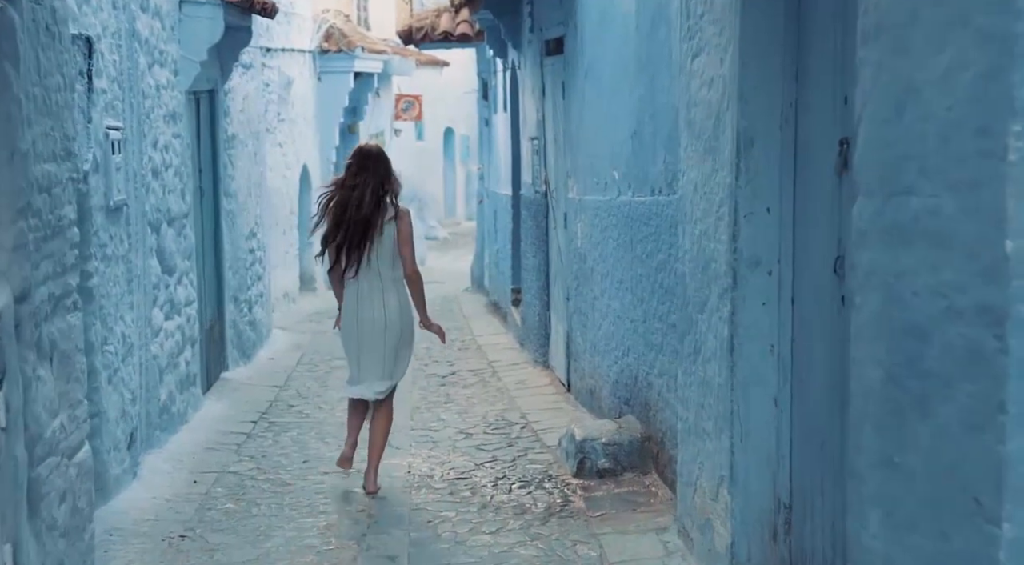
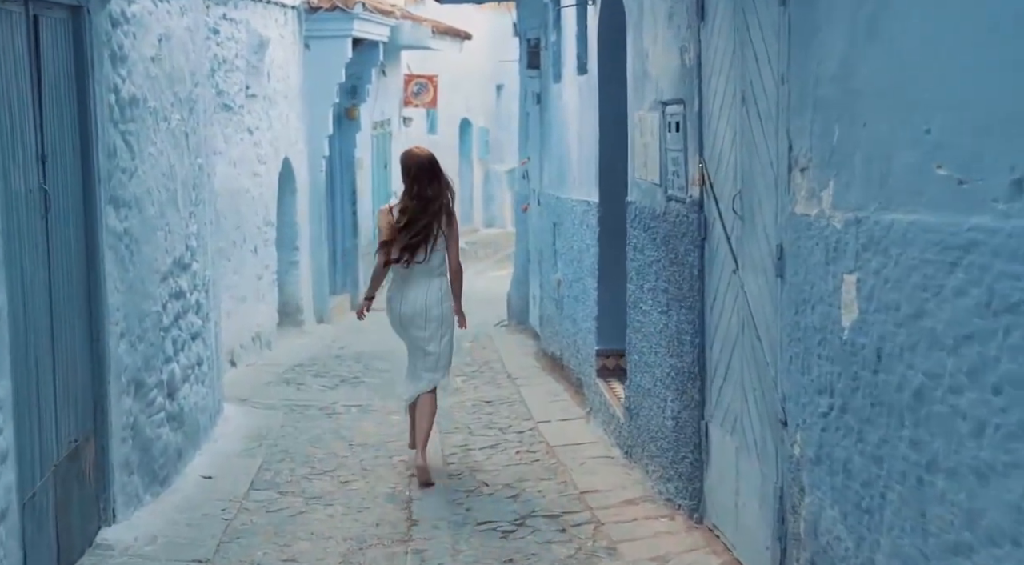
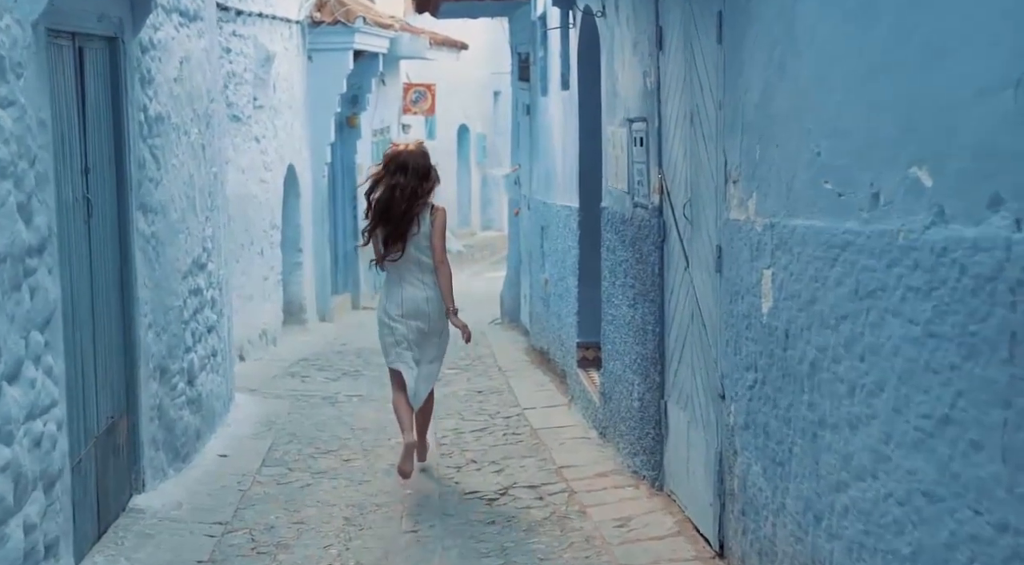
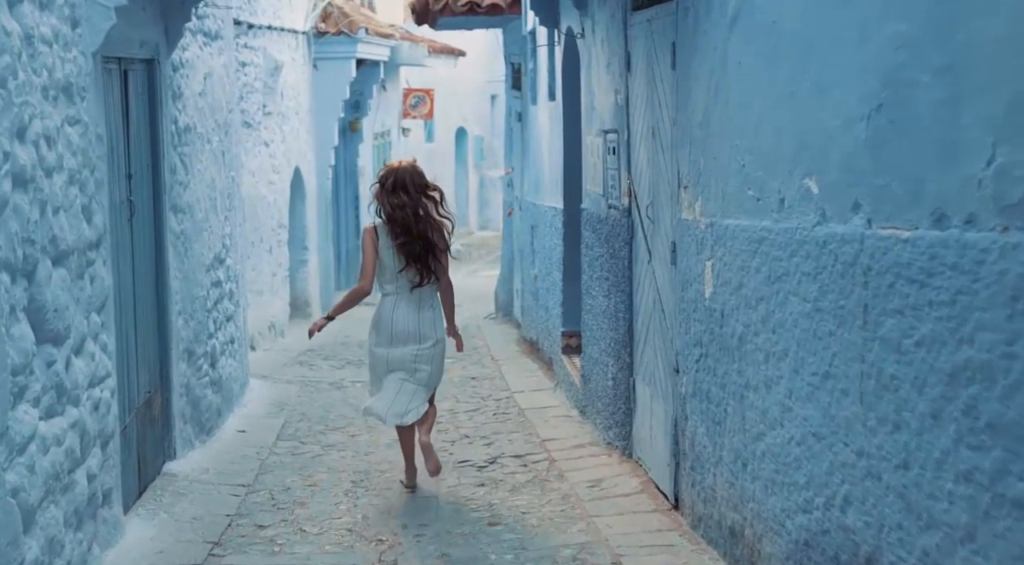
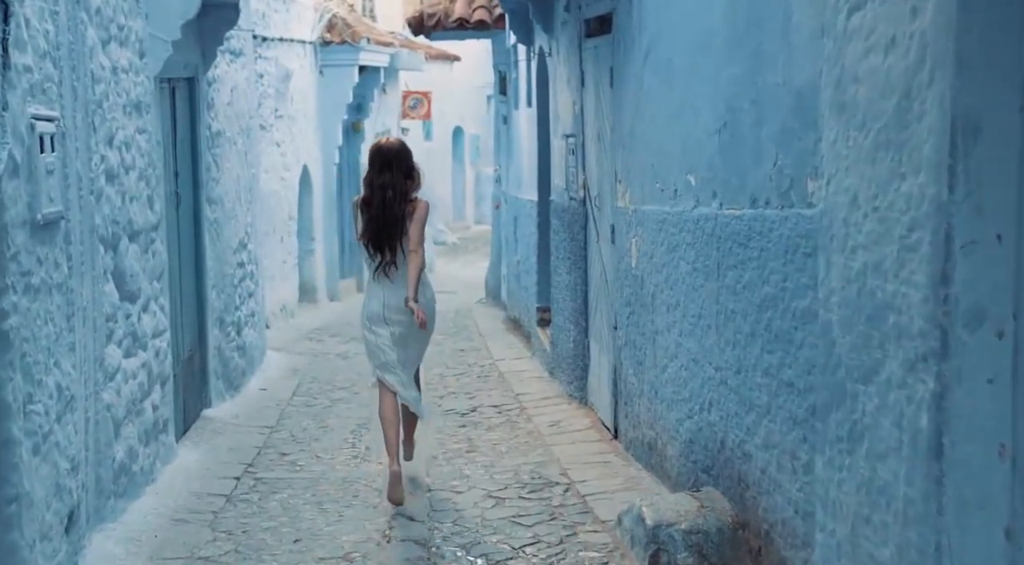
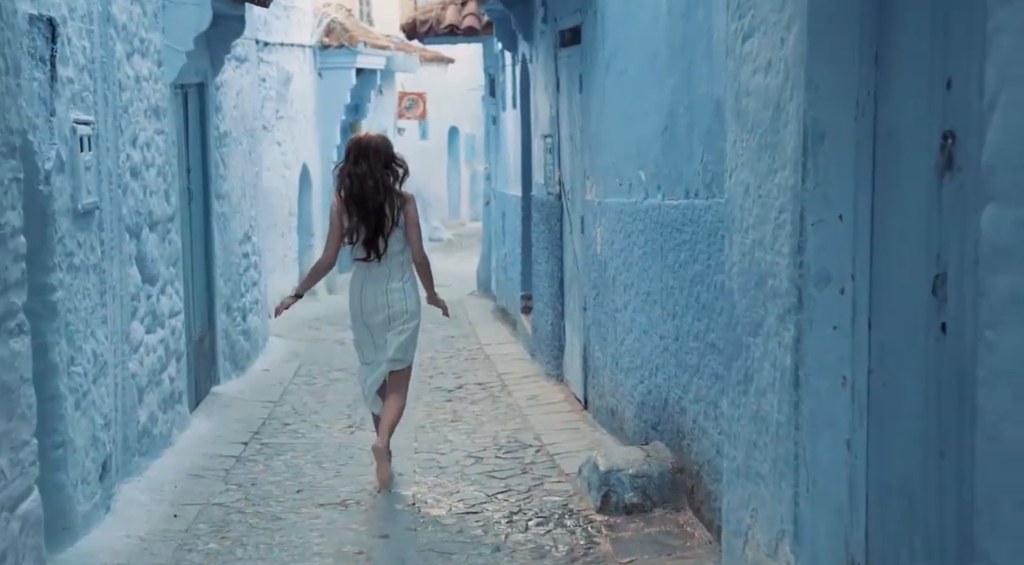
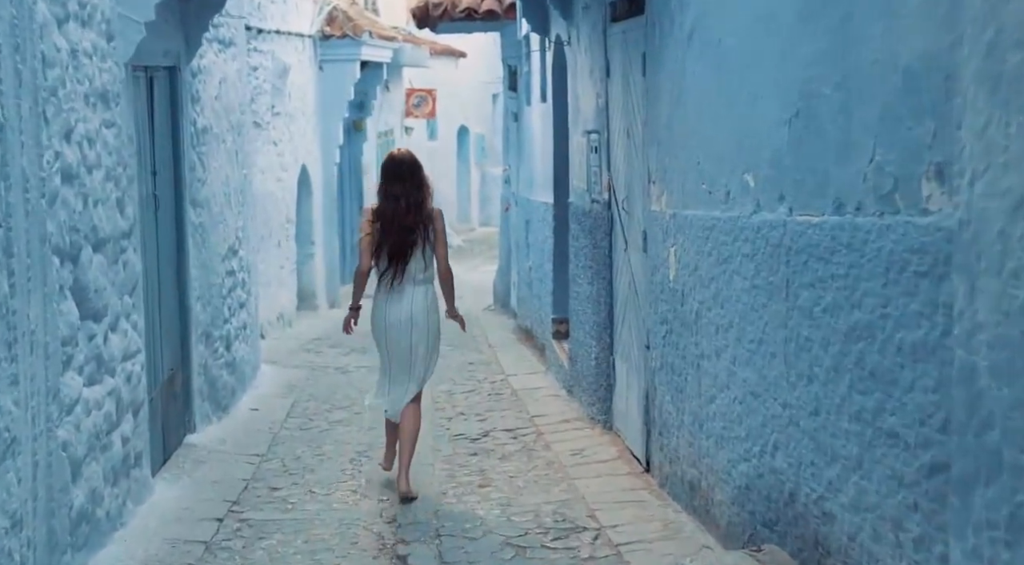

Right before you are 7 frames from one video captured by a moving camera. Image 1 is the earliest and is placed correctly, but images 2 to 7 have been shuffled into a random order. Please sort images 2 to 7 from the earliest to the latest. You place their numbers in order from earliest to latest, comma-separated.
6, 5, 7, 4, 3, 2
